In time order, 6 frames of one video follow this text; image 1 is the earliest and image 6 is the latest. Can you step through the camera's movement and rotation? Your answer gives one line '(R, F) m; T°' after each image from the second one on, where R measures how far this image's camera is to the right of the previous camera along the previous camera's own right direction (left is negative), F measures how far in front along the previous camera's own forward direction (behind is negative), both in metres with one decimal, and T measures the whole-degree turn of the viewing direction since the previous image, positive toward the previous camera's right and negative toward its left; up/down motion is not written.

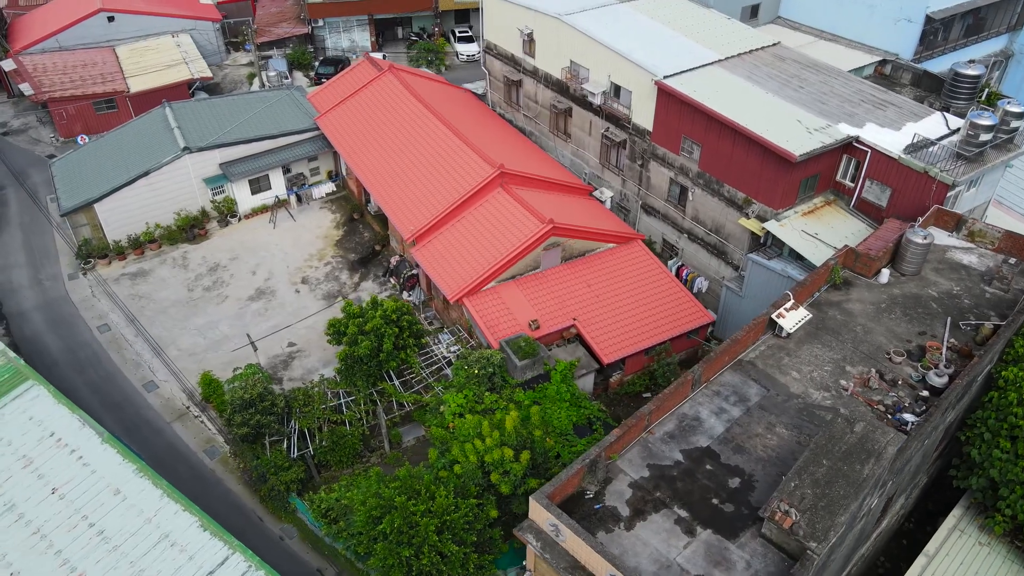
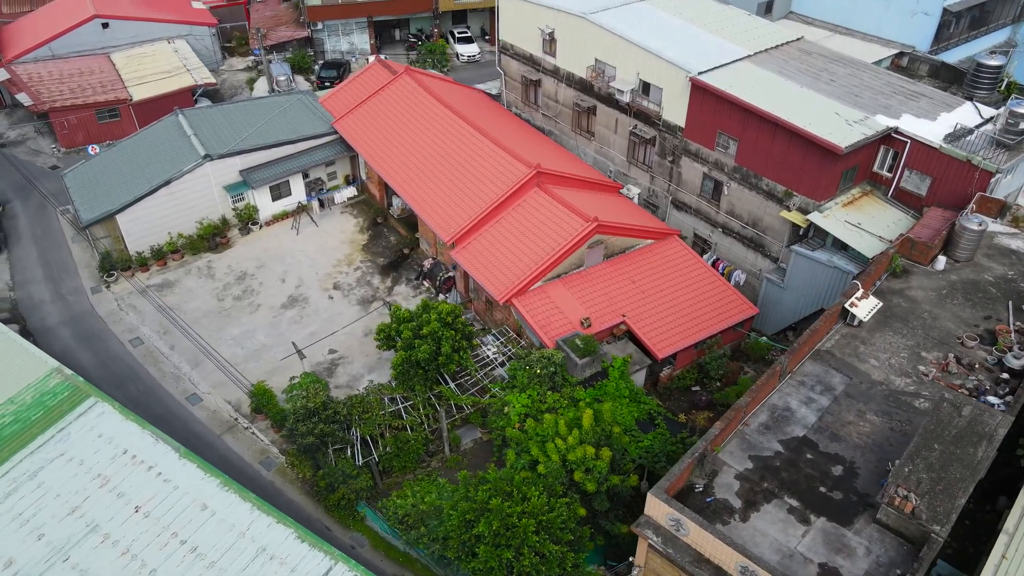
(-2.5, 0.0) m; +3°
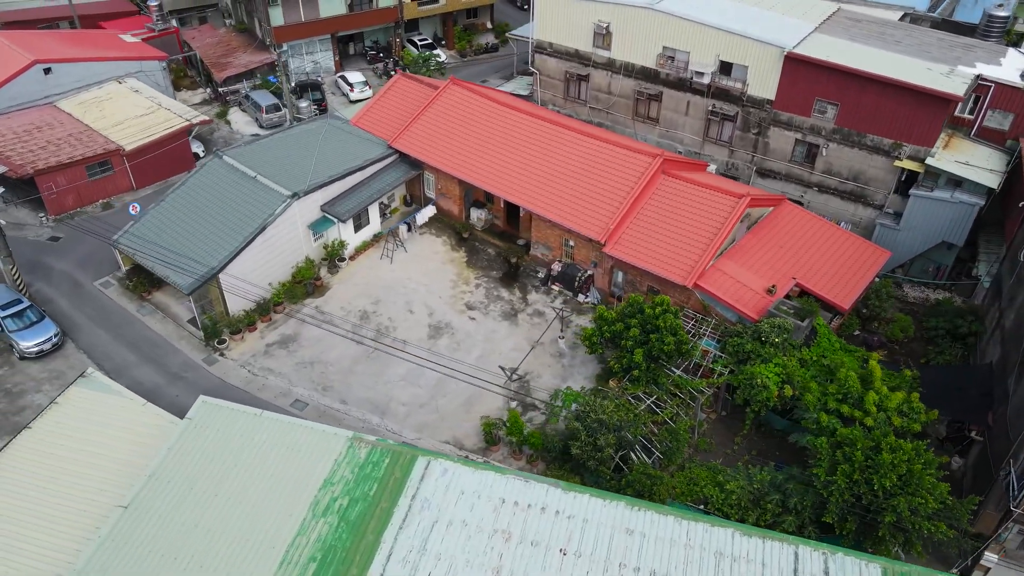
(-11.1, +1.3) m; +14°
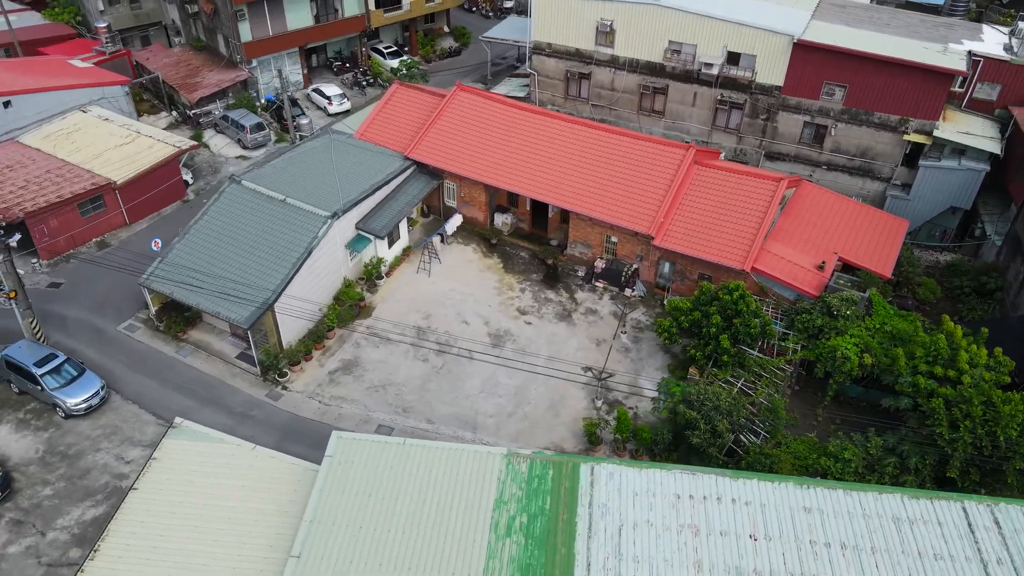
(-5.2, +0.4) m; +8°
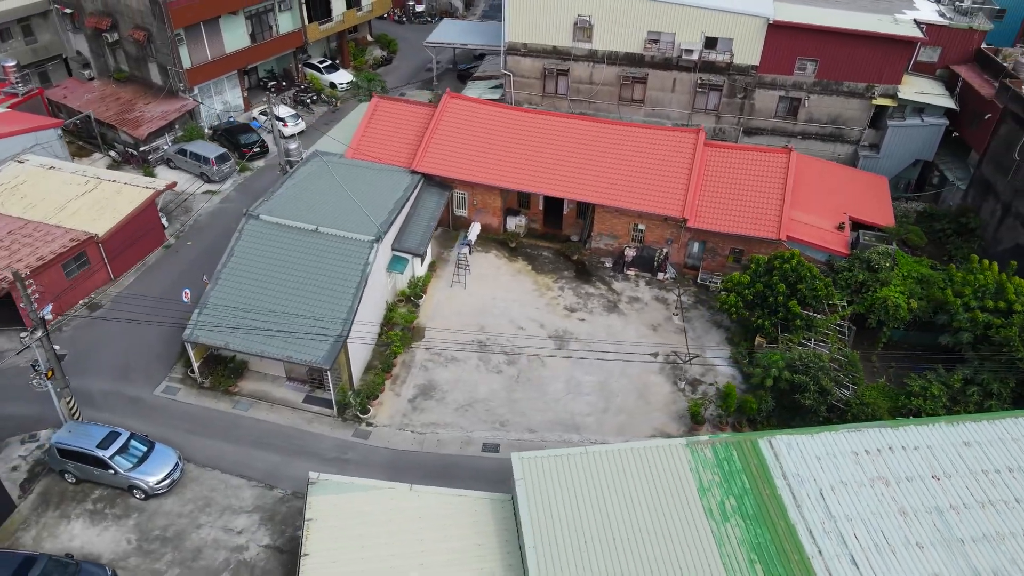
(-6.6, +0.7) m; +11°
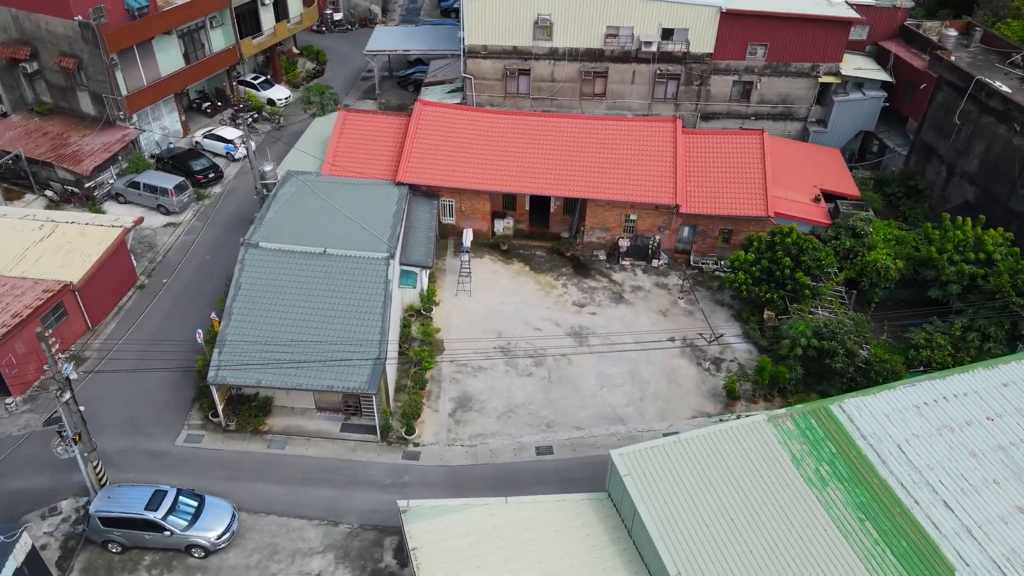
(-4.2, +0.3) m; +8°
